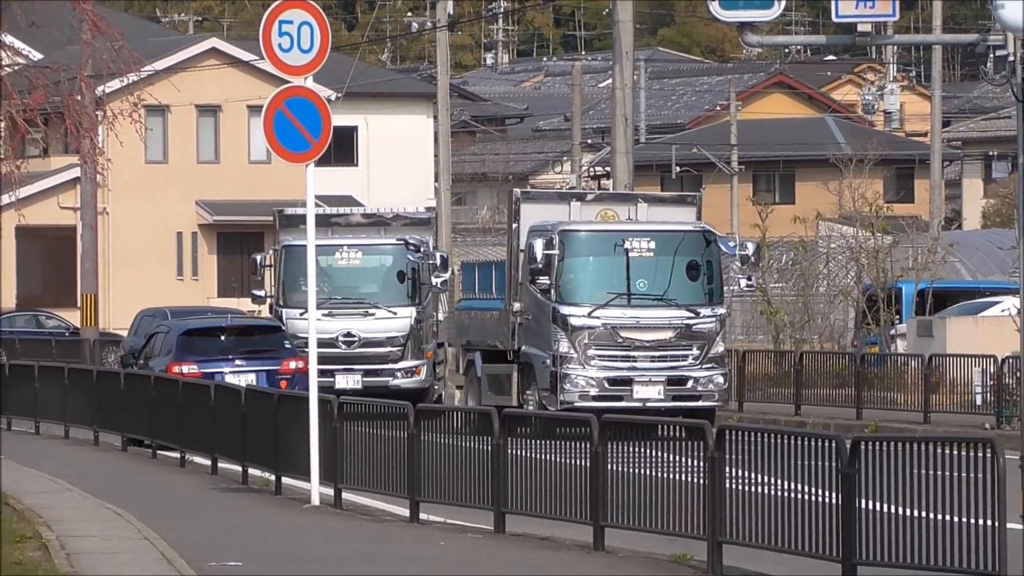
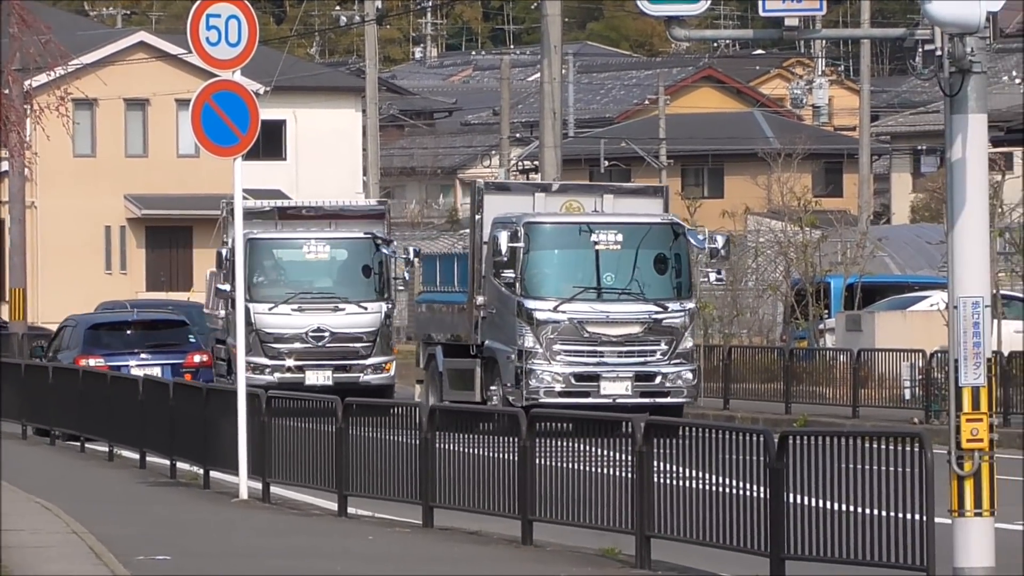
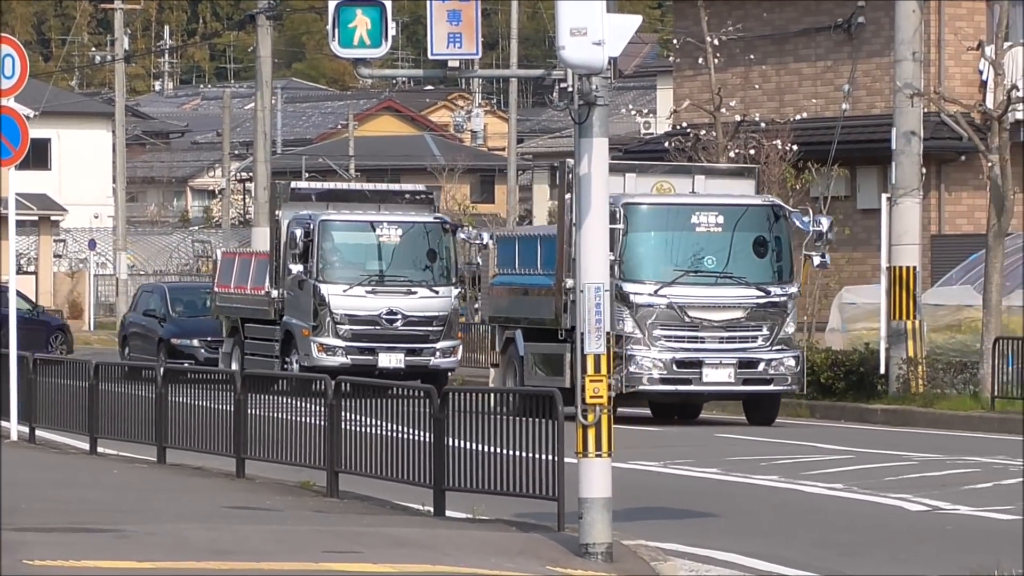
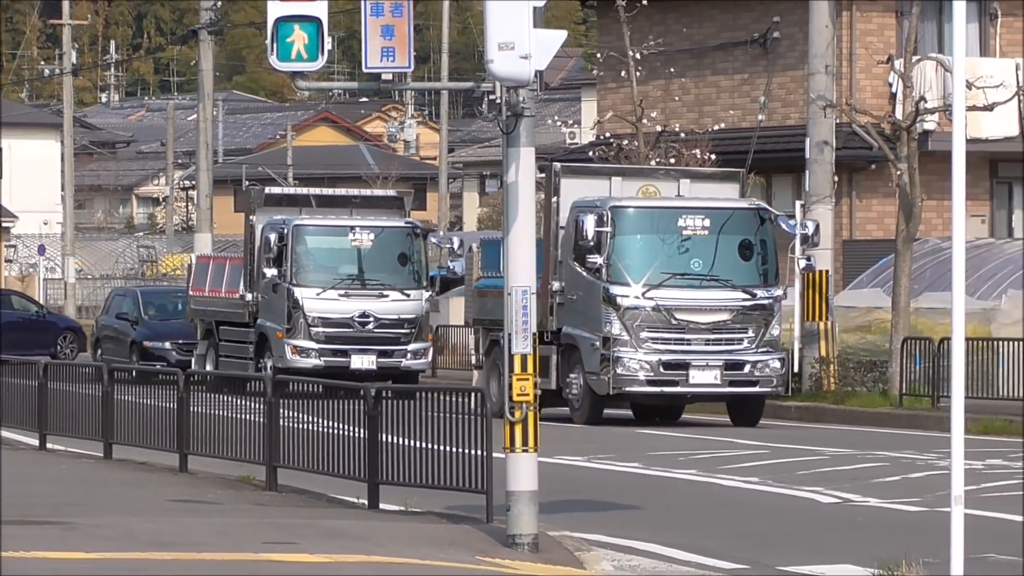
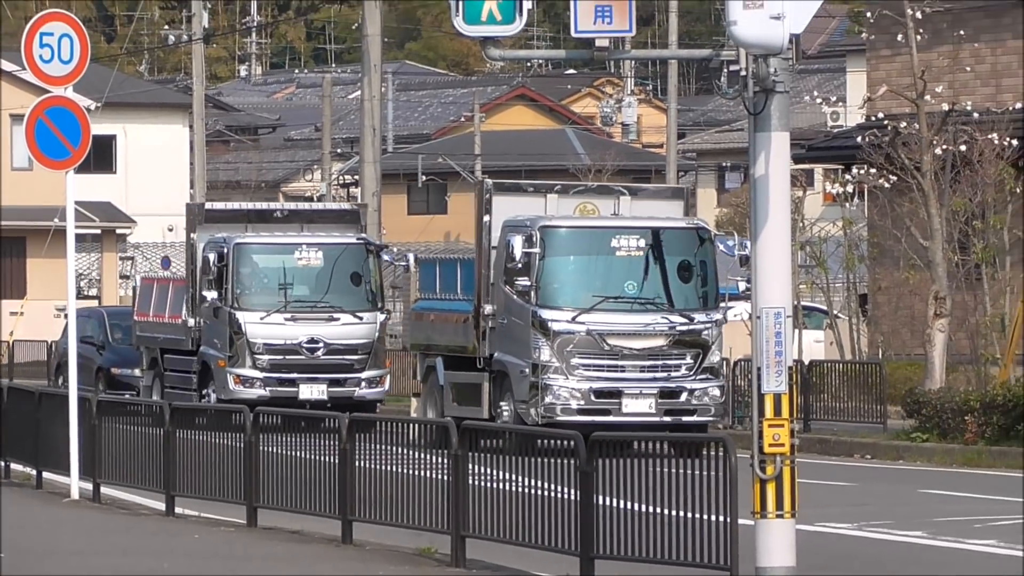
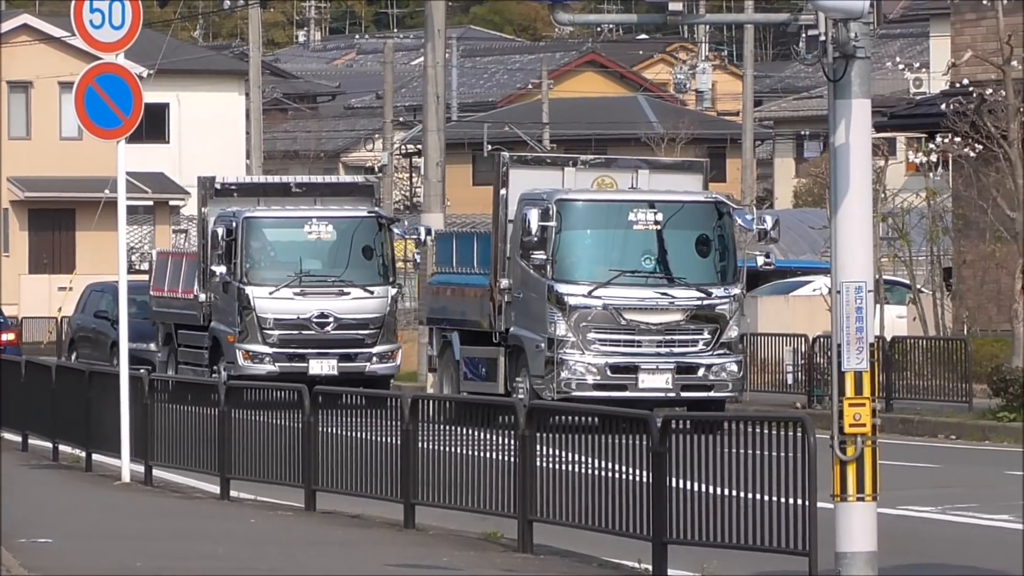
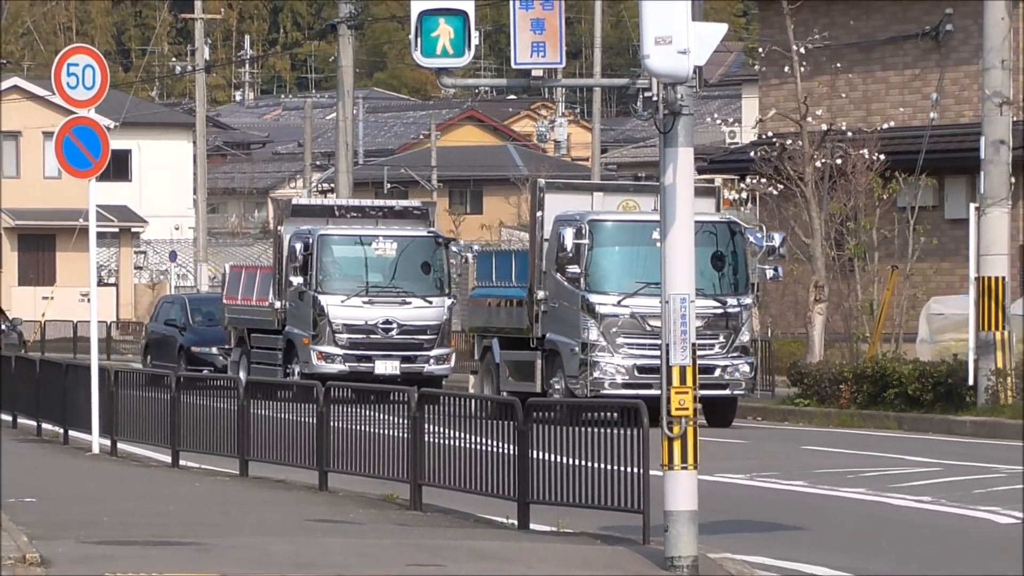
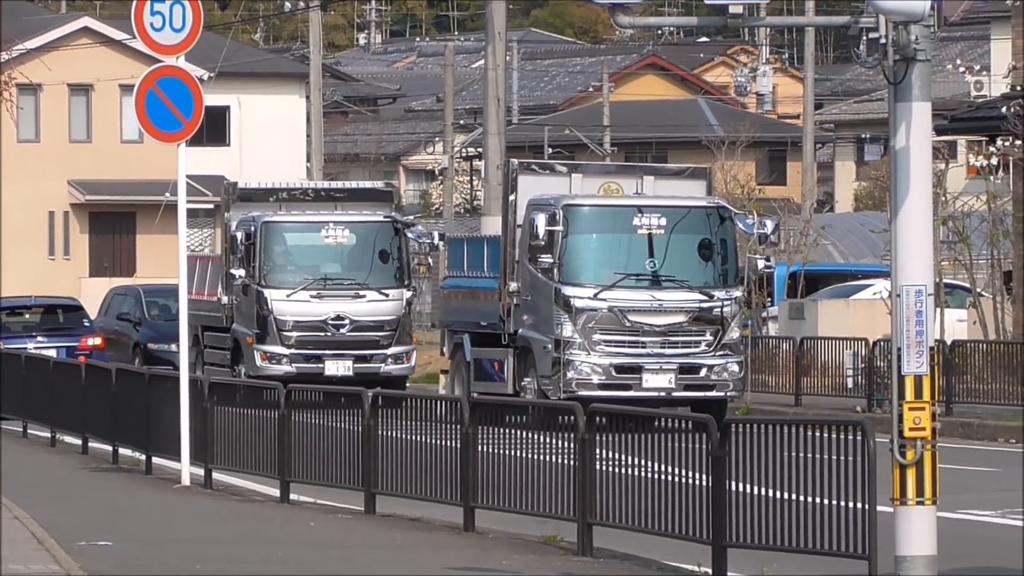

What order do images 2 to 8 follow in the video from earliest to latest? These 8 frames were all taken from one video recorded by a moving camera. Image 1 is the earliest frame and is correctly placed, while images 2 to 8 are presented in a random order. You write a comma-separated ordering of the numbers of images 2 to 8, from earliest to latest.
2, 8, 6, 5, 7, 3, 4
